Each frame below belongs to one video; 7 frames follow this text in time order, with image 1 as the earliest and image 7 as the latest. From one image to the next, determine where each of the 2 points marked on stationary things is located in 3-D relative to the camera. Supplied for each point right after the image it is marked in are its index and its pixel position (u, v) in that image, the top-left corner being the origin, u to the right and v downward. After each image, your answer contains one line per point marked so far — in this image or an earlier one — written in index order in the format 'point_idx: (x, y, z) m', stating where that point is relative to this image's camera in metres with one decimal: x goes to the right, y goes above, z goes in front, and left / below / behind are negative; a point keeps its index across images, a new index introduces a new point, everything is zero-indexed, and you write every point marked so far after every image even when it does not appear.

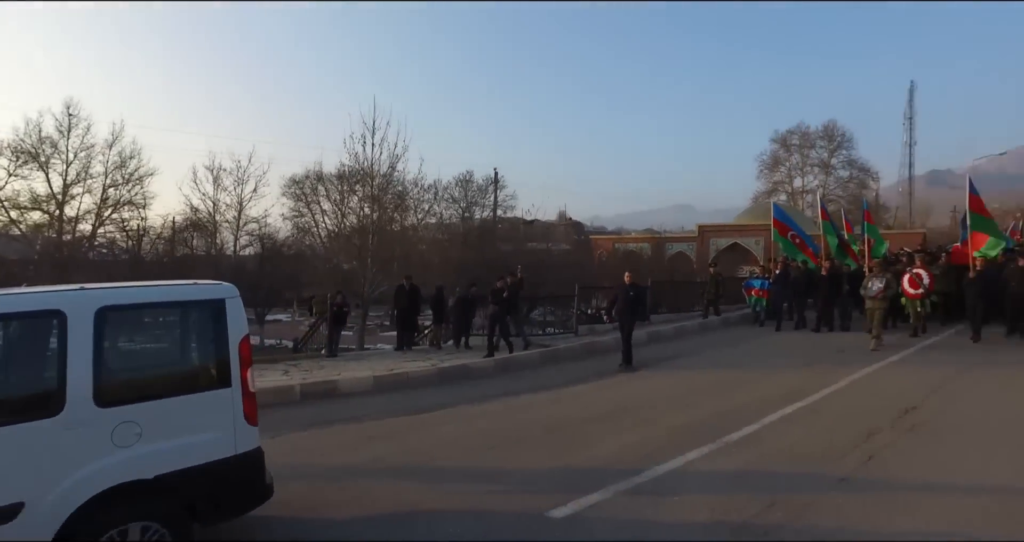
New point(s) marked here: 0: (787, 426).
0: (+2.8, -1.6, +6.7) m
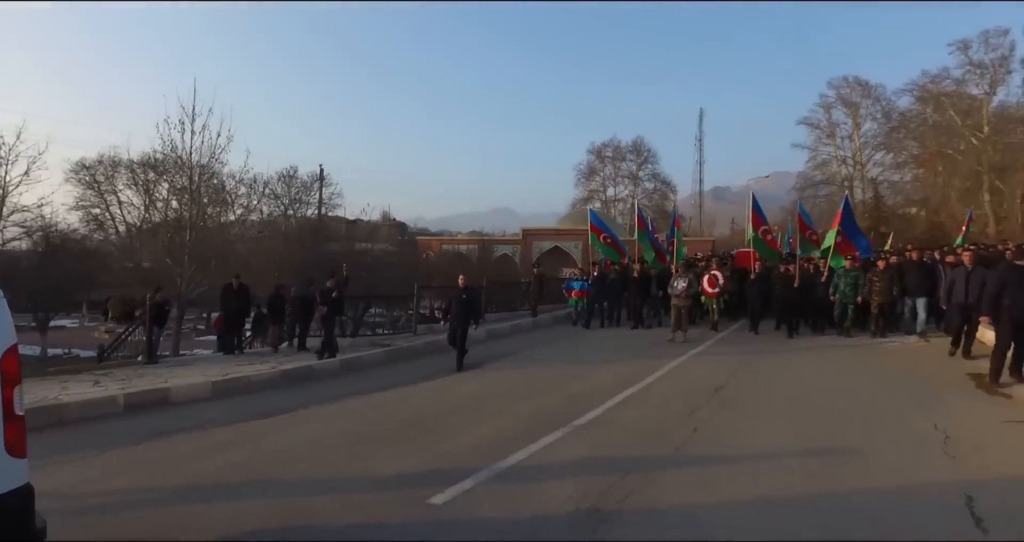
0: (+1.3, -1.6, +7.5) m
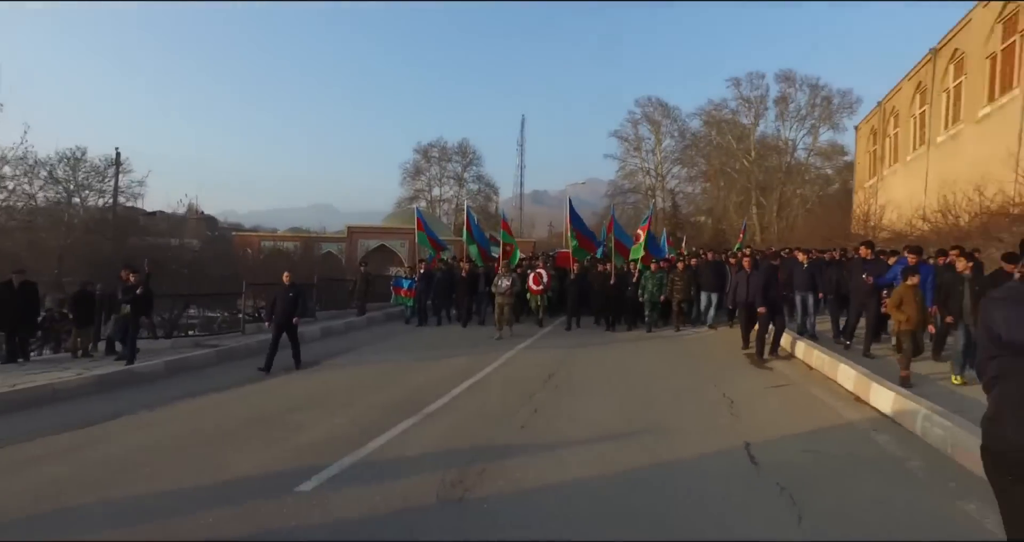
0: (-0.5, -1.6, +8.1) m
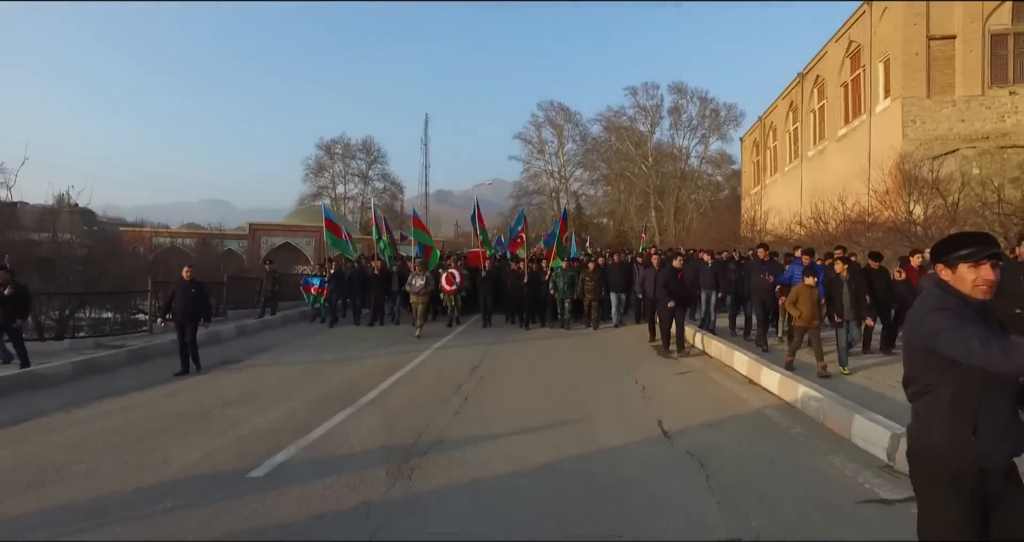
0: (-1.5, -1.5, +8.3) m
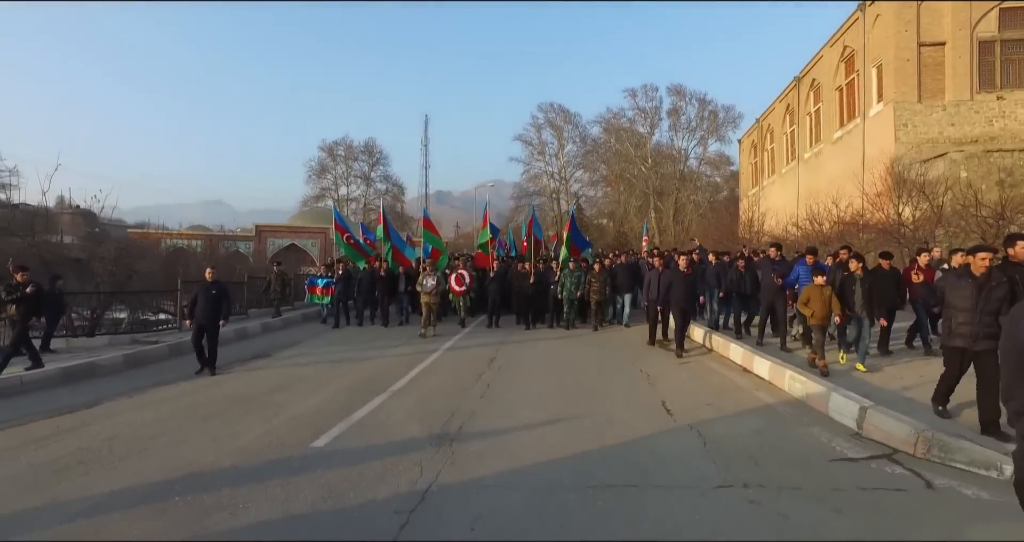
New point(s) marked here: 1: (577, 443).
0: (-1.3, -1.5, +9.1) m
1: (+0.6, -1.6, +6.2) m
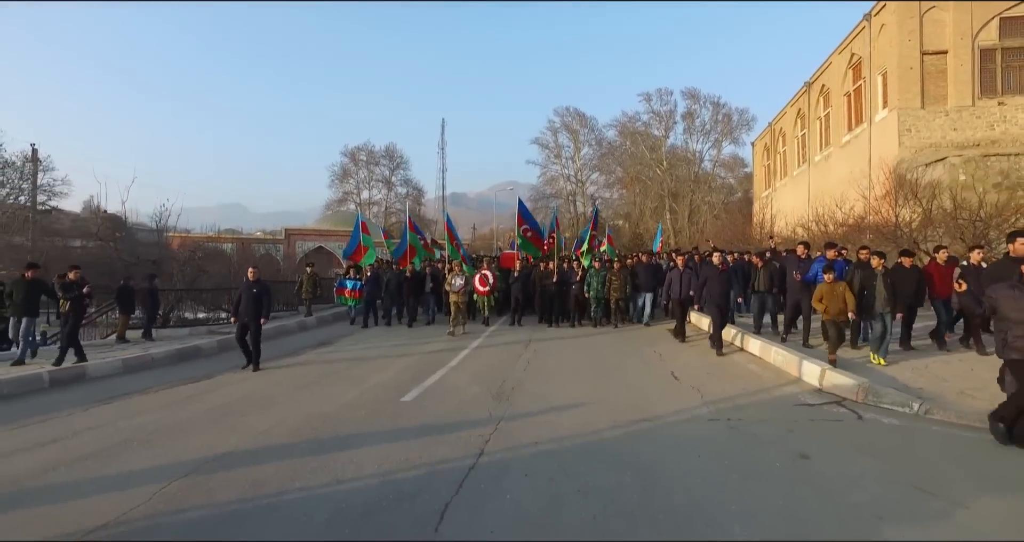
0: (-0.8, -1.5, +10.7) m
1: (+1.0, -1.6, +7.7) m
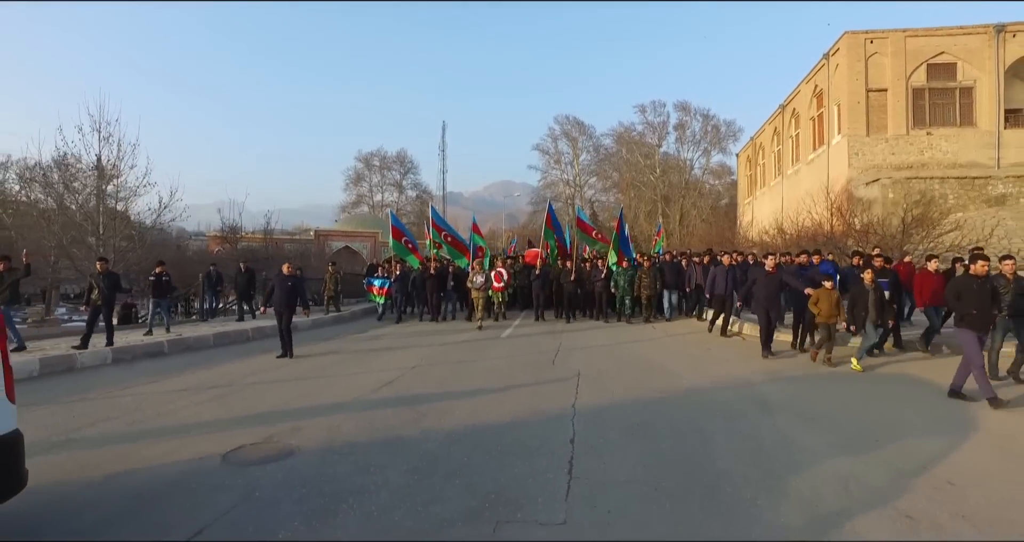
0: (+0.1, -1.4, +16.0) m
1: (+1.9, -1.5, +13.1) m
